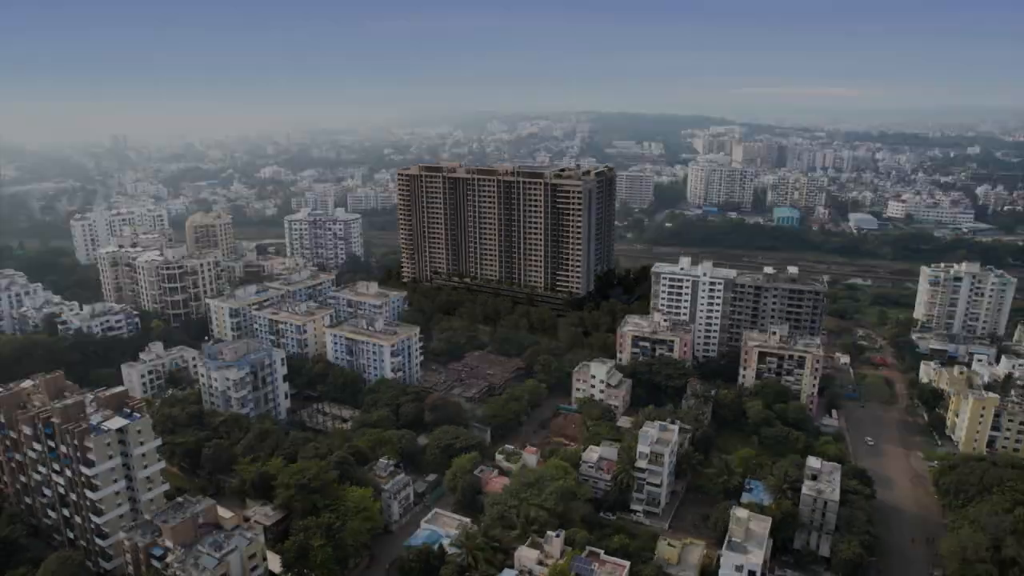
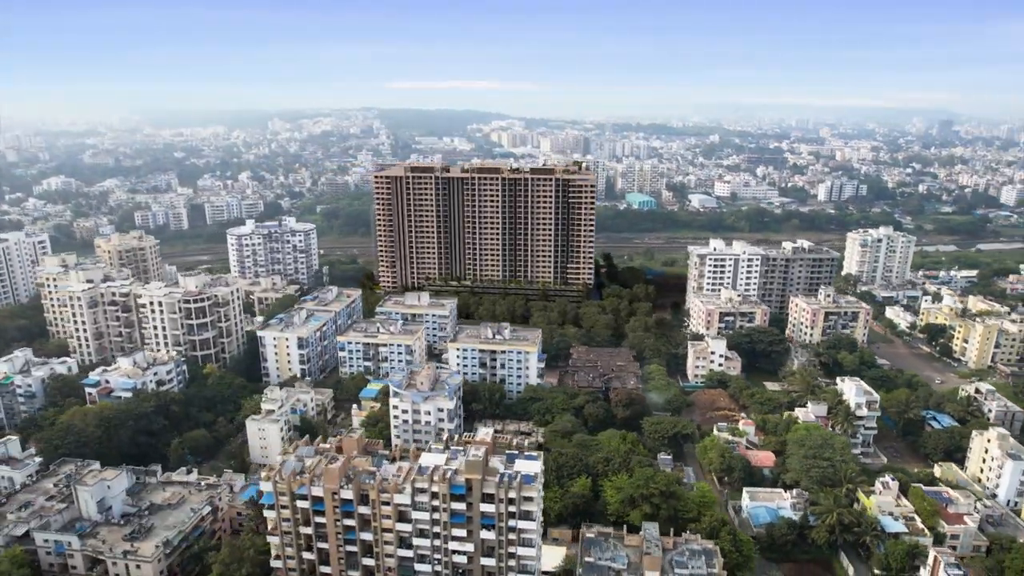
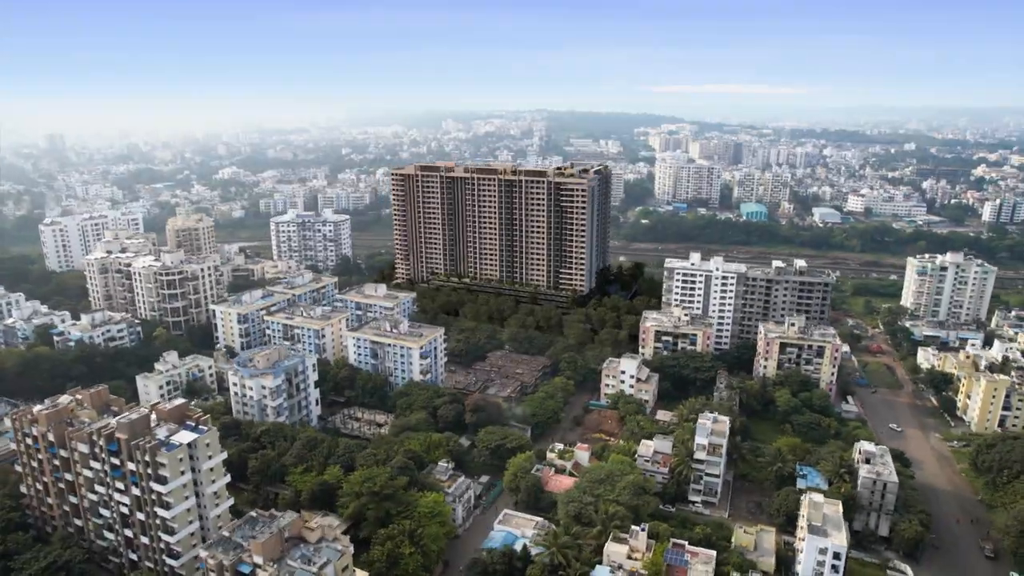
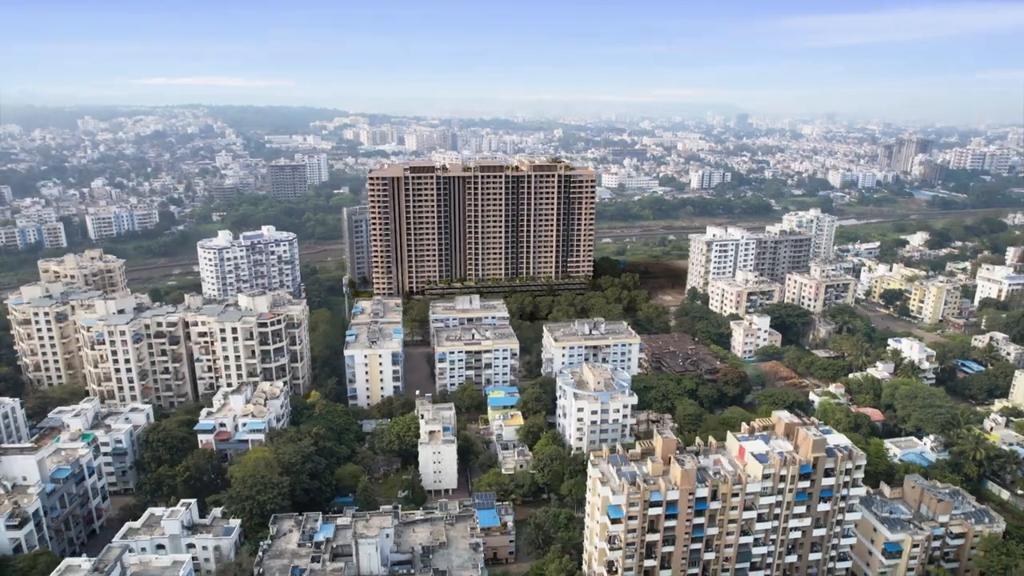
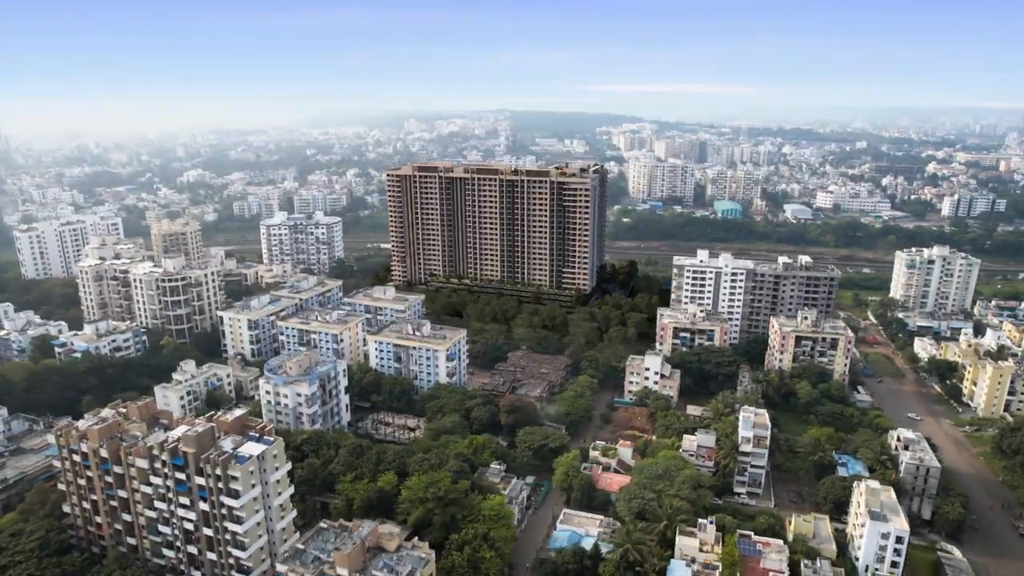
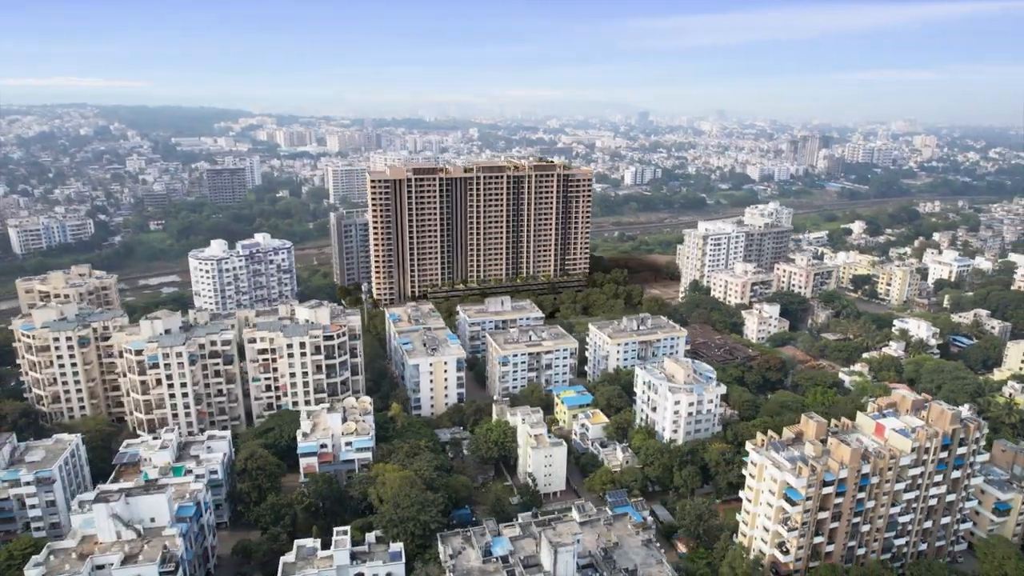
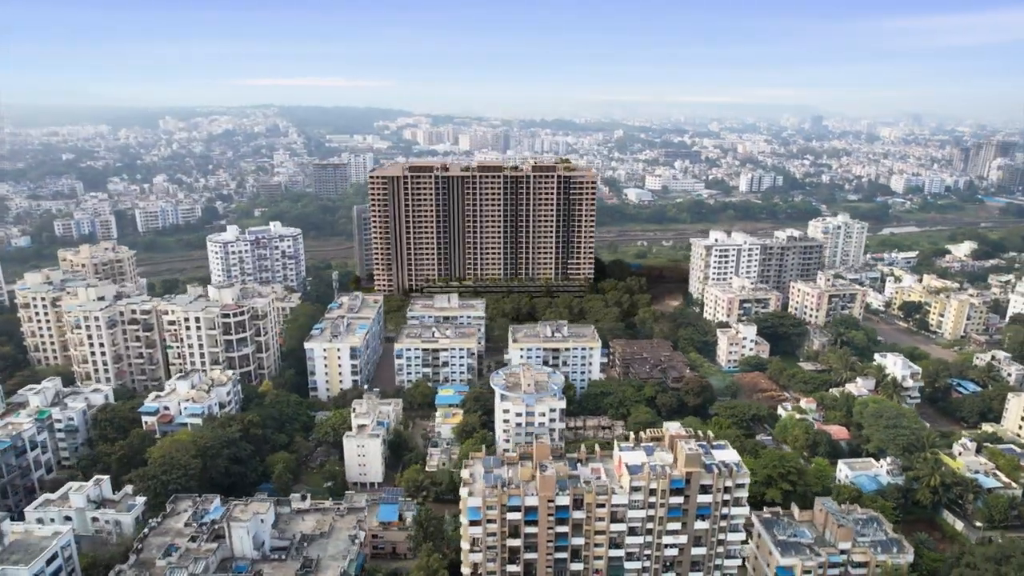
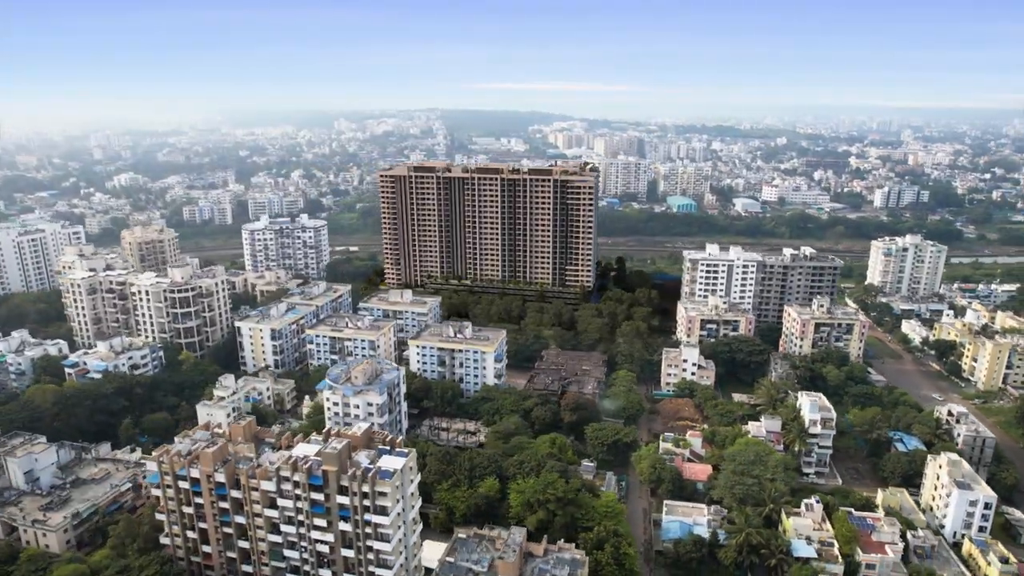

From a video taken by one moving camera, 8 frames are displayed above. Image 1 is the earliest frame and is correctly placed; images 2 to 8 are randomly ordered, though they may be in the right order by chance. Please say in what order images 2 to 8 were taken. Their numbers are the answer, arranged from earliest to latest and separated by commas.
3, 5, 8, 2, 7, 4, 6
